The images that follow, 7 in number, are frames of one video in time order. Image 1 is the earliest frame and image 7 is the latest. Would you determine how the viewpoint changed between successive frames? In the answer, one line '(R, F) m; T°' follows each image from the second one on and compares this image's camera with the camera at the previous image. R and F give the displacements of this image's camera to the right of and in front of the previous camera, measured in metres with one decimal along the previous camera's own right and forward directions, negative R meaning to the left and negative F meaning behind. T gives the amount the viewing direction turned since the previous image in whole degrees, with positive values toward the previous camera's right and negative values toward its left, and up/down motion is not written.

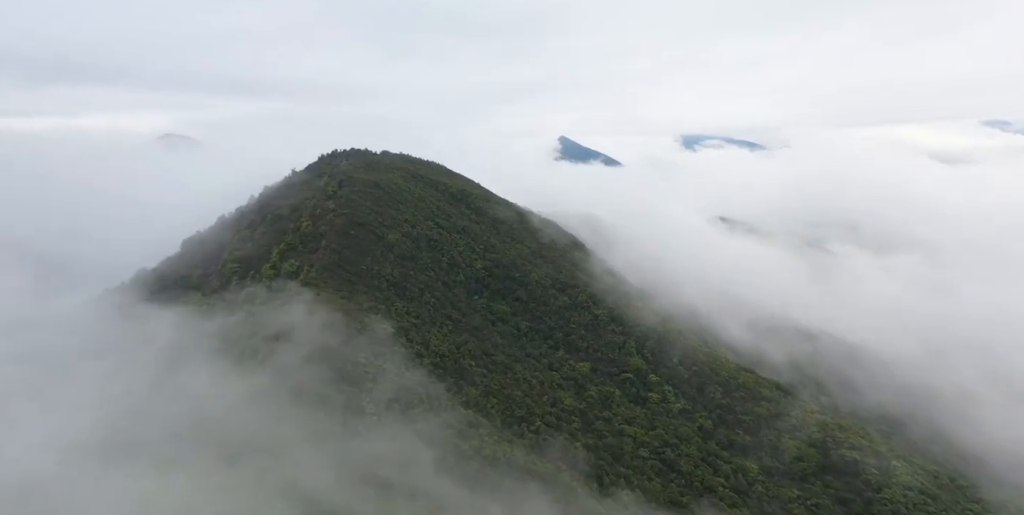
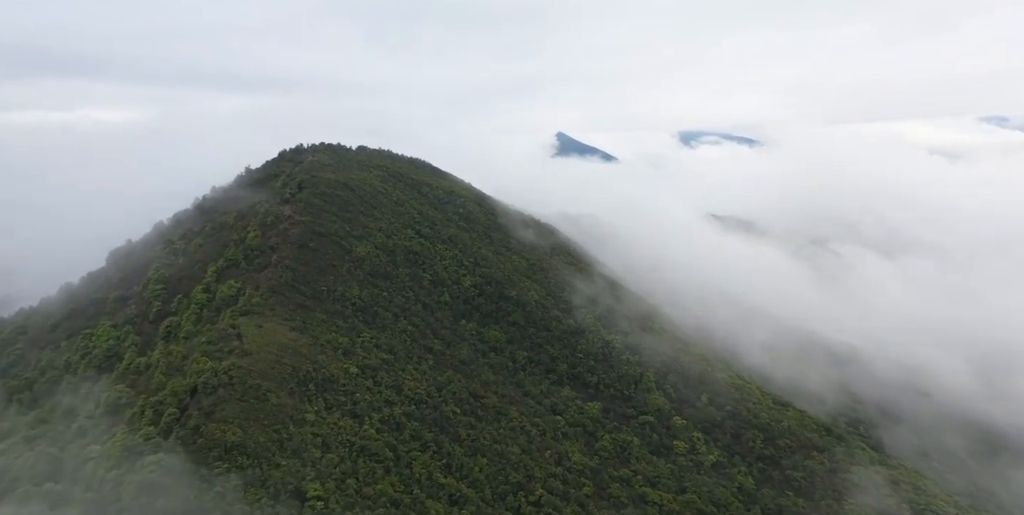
(+0.3, +11.2) m; 0°
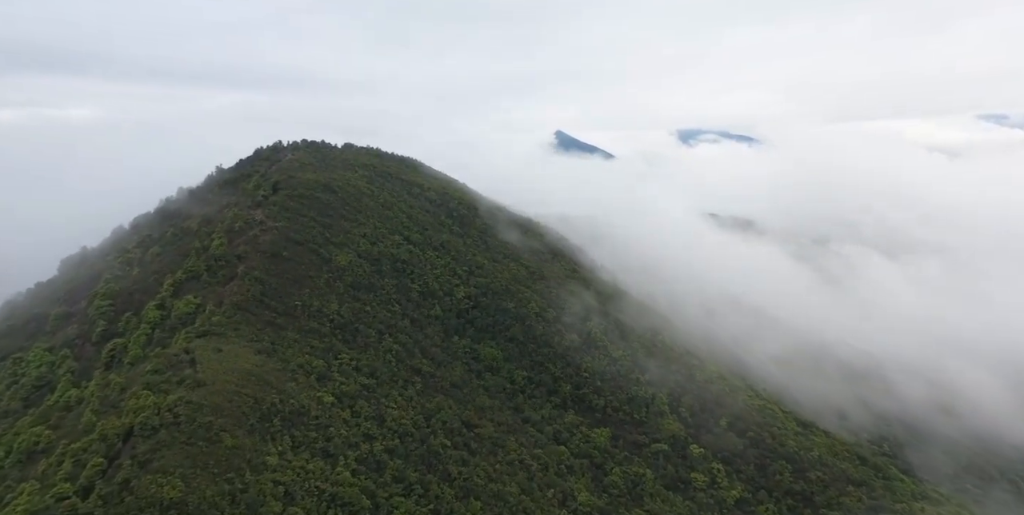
(+0.1, +5.5) m; 0°
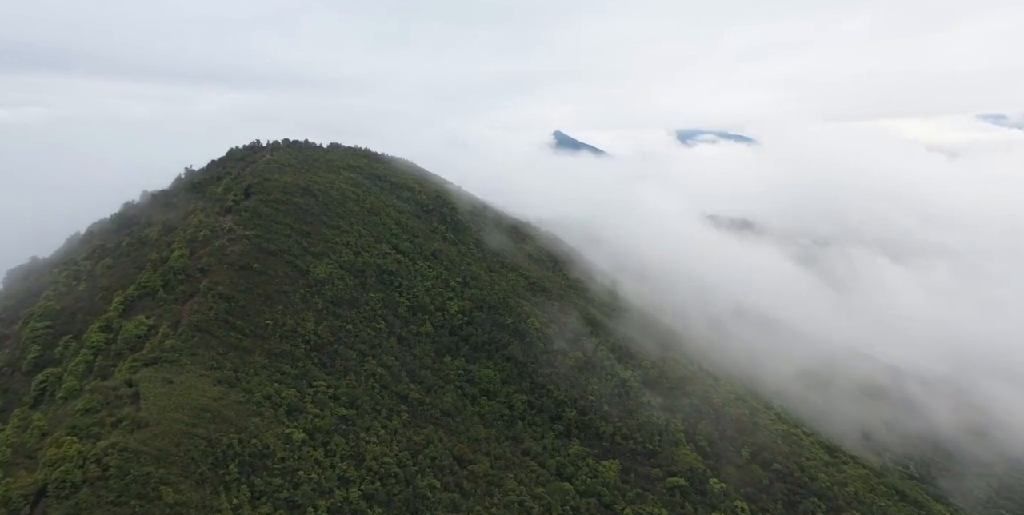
(+0.1, +4.9) m; 0°
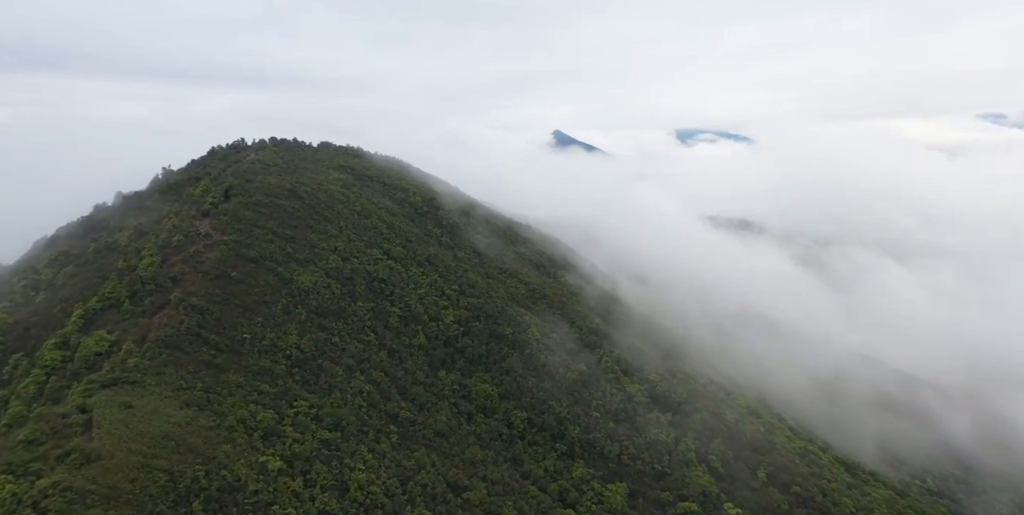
(+0.1, +3.0) m; 0°
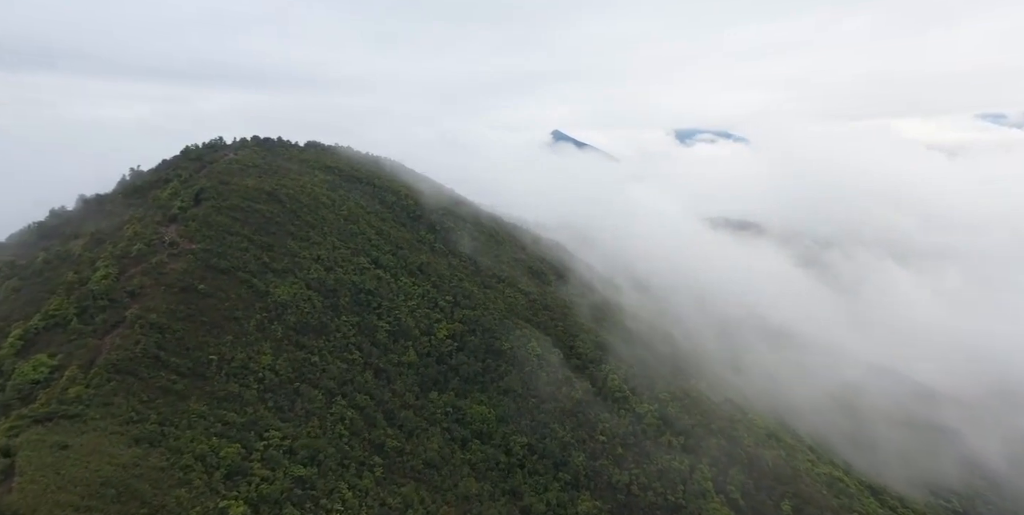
(+0.1, +3.7) m; 0°
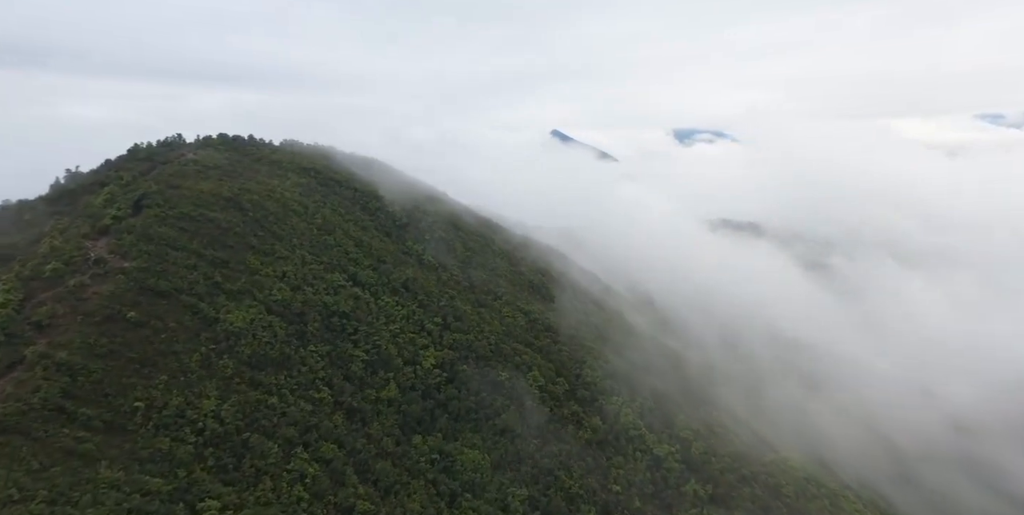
(+0.1, +6.0) m; 0°
